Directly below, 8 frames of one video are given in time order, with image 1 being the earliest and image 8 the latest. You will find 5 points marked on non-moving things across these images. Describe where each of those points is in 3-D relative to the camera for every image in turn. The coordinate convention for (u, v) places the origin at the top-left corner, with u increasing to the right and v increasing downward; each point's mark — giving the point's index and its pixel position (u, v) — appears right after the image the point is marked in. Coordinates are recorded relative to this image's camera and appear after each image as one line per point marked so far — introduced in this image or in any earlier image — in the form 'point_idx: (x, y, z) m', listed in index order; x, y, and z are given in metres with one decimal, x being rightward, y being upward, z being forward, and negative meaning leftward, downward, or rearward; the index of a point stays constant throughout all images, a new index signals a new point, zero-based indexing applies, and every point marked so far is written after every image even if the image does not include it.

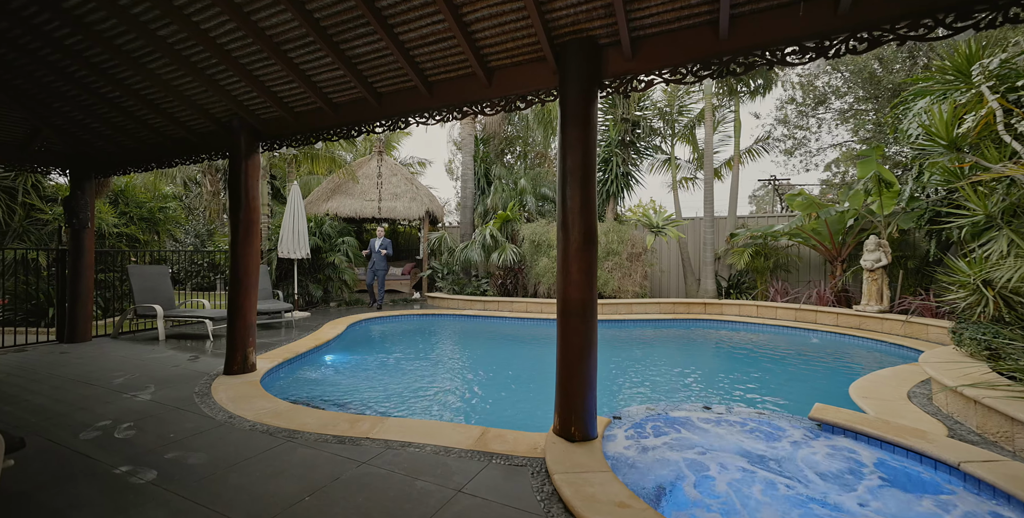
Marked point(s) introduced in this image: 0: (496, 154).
0: (-0.5, +3.3, +13.6) m
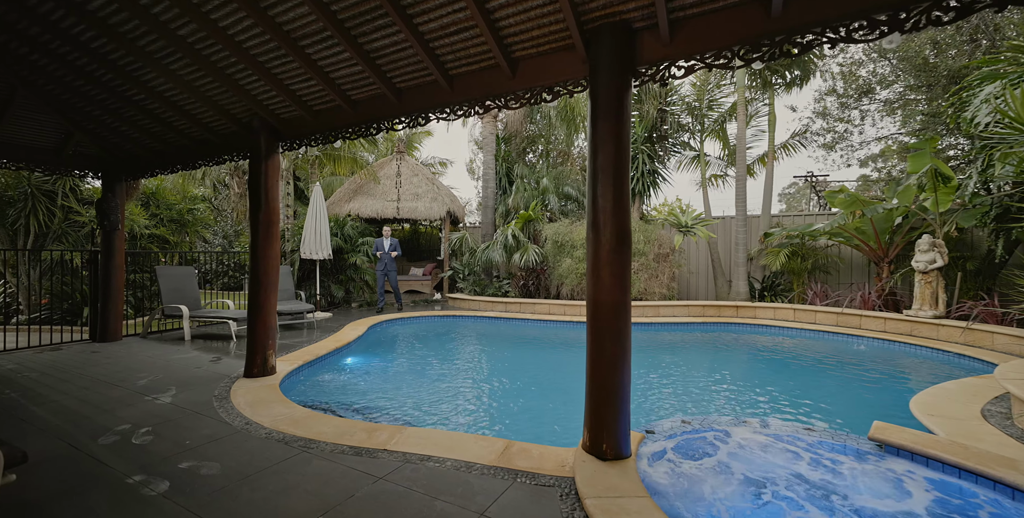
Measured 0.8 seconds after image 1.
0: (+0.2, +3.3, +13.4) m
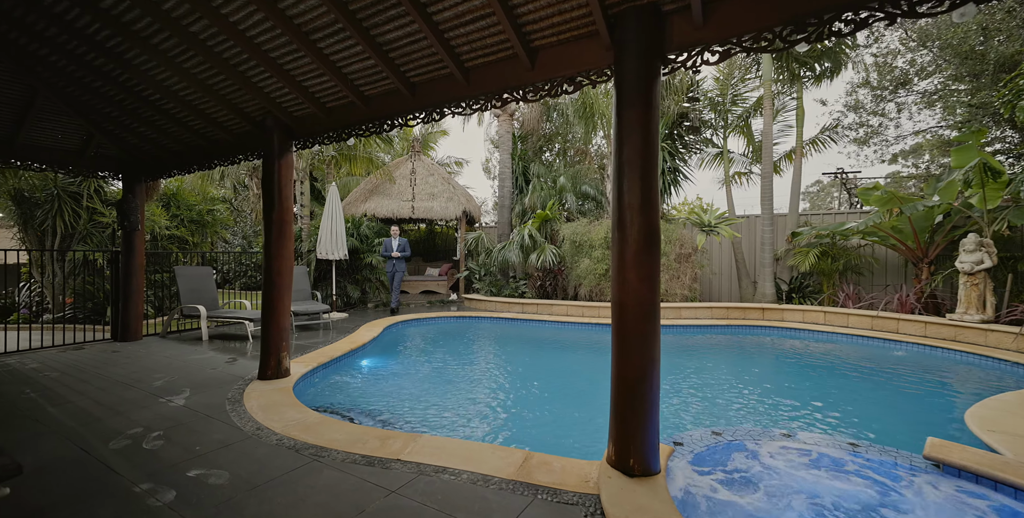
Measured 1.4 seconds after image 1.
0: (+0.7, +3.3, +13.3) m
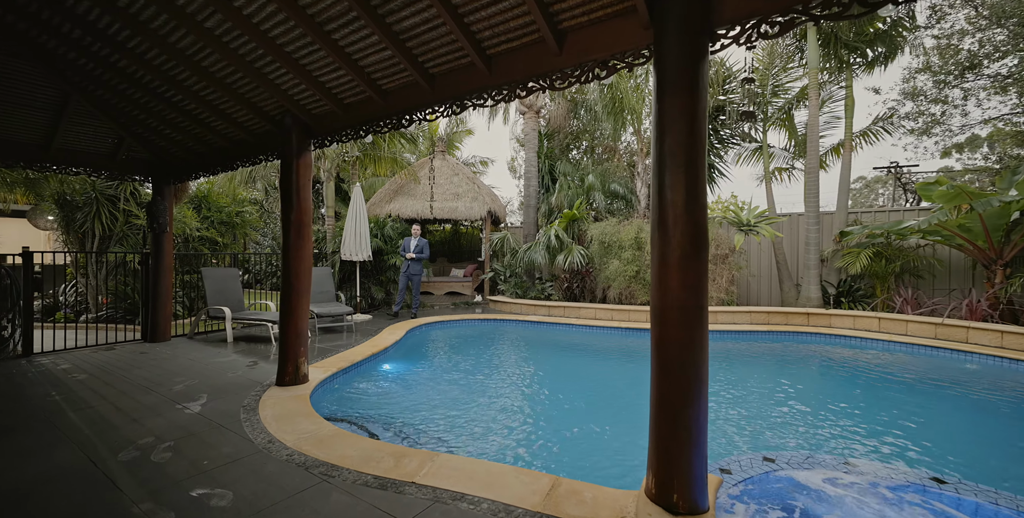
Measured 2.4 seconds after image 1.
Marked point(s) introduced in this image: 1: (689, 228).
0: (+1.4, +3.3, +13.0) m
1: (+0.8, +0.2, +2.0) m
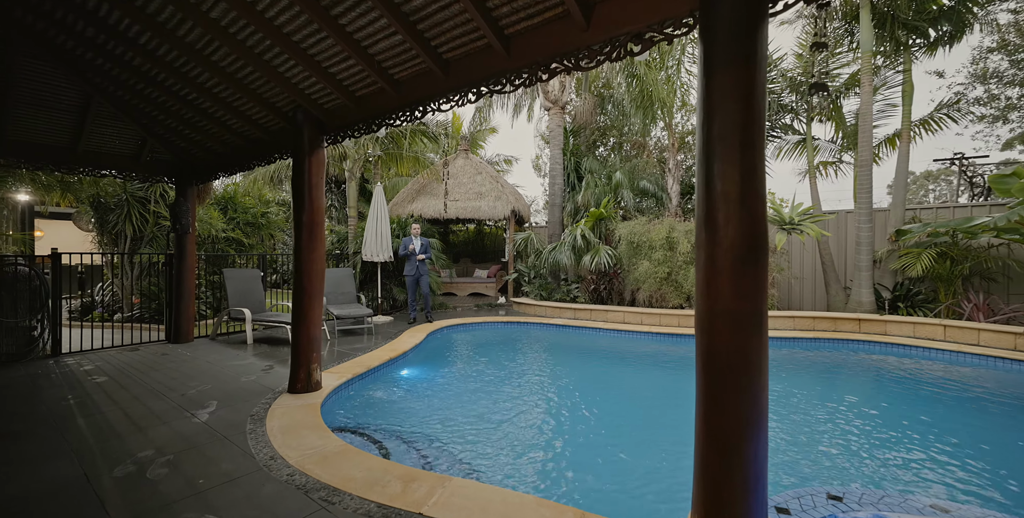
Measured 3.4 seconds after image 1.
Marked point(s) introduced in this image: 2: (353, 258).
0: (+2.2, +3.2, +12.6) m
1: (+0.9, +0.1, +1.7) m
2: (-3.1, 0.0, +8.6) m
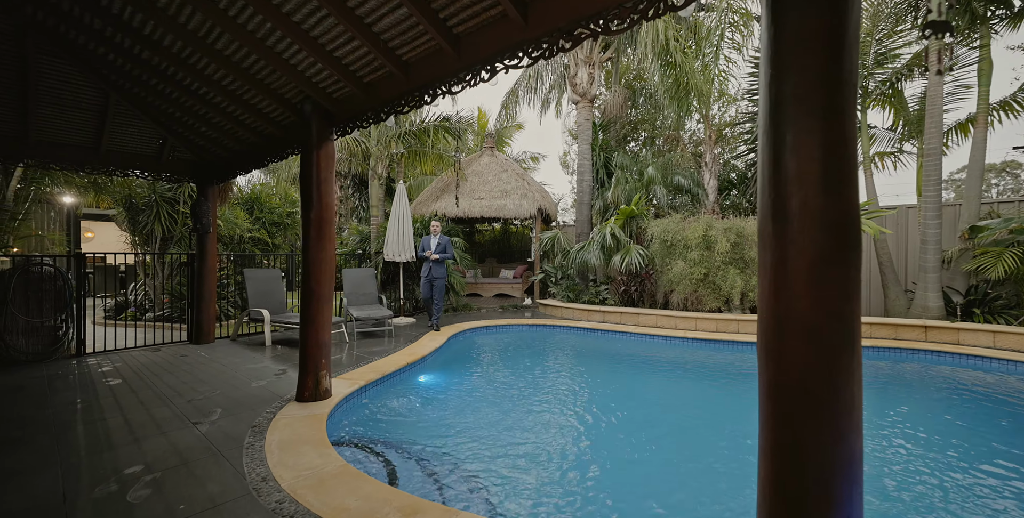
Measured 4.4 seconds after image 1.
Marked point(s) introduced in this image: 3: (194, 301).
0: (+2.9, +3.2, +12.0) m
1: (+0.9, +0.1, +1.3) m
2: (-2.6, 0.0, +8.4) m
3: (-4.5, -0.6, +6.2) m
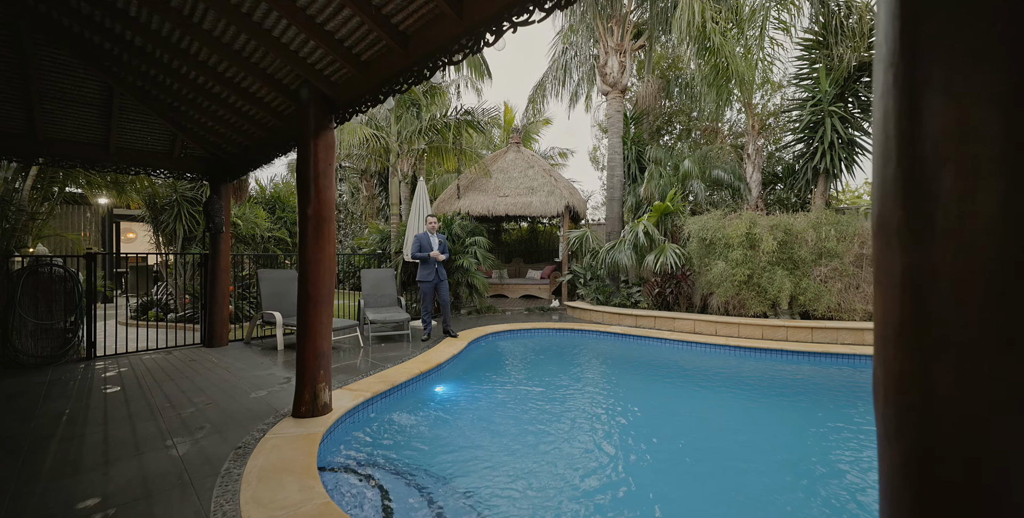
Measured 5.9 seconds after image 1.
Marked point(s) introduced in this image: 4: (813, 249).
0: (+3.6, +3.2, +11.4) m
1: (+0.9, +0.1, +0.8) m
2: (-2.2, 0.0, +8.1) m
3: (-4.2, -0.6, +6.1) m
4: (+4.7, +0.2, +6.8) m
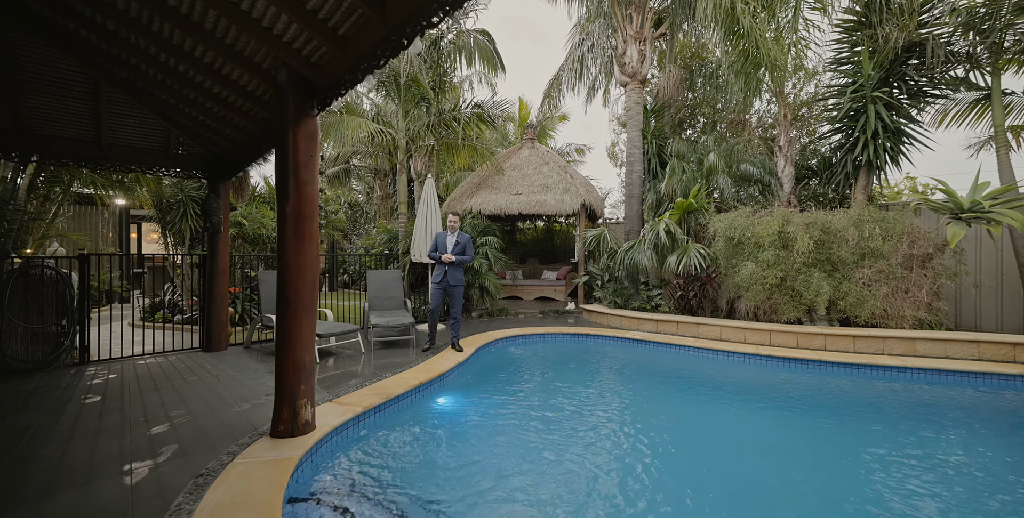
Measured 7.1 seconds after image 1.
0: (+4.0, +3.2, +10.8) m
1: (+0.8, +0.1, +0.3) m
2: (-1.9, 0.0, +7.8) m
3: (-4.1, -0.6, +5.8) m
4: (+4.8, +0.1, +6.2) m
